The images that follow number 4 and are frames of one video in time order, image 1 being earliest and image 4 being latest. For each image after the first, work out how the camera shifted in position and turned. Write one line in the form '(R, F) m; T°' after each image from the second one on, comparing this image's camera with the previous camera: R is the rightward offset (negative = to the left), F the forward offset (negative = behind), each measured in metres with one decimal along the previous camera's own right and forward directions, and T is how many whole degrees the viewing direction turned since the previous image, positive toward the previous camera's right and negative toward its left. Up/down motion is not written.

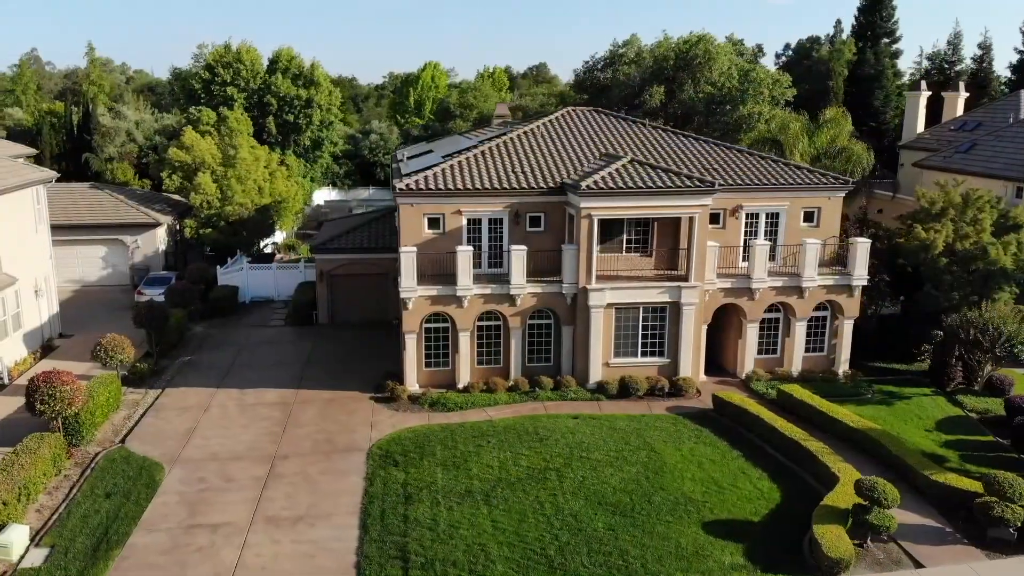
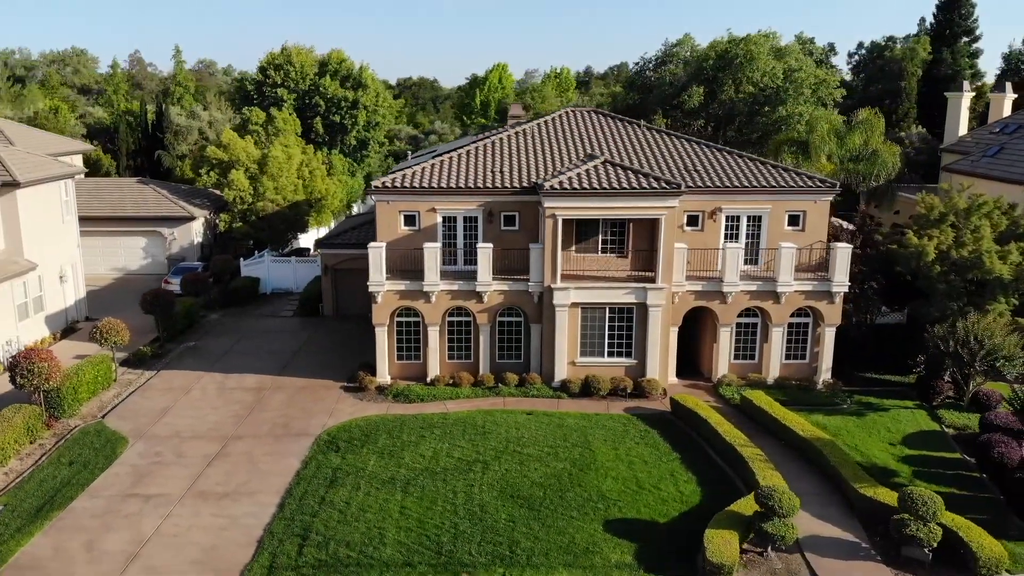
(+3.9, -0.3) m; -7°
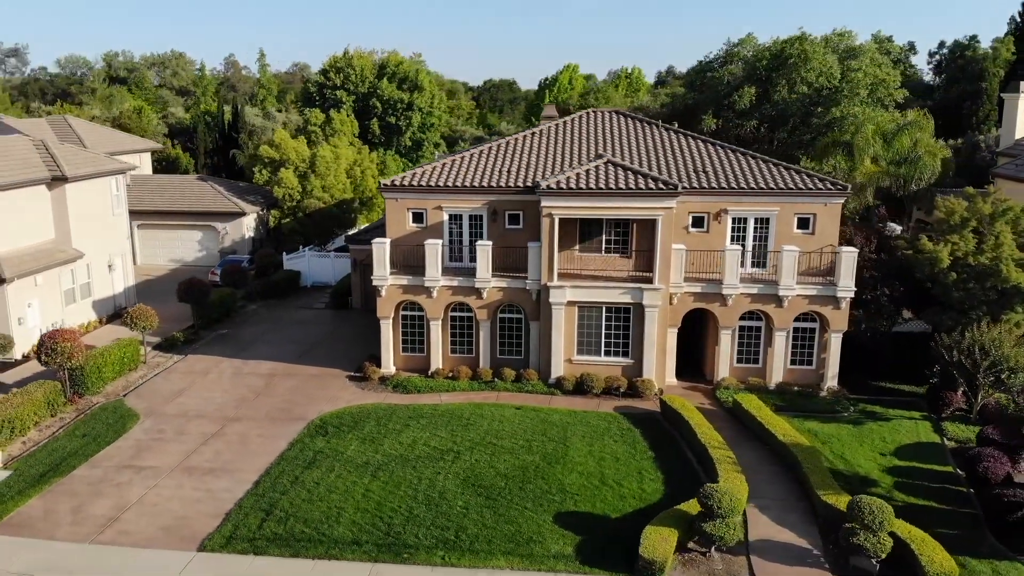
(+2.9, -0.4) m; -6°
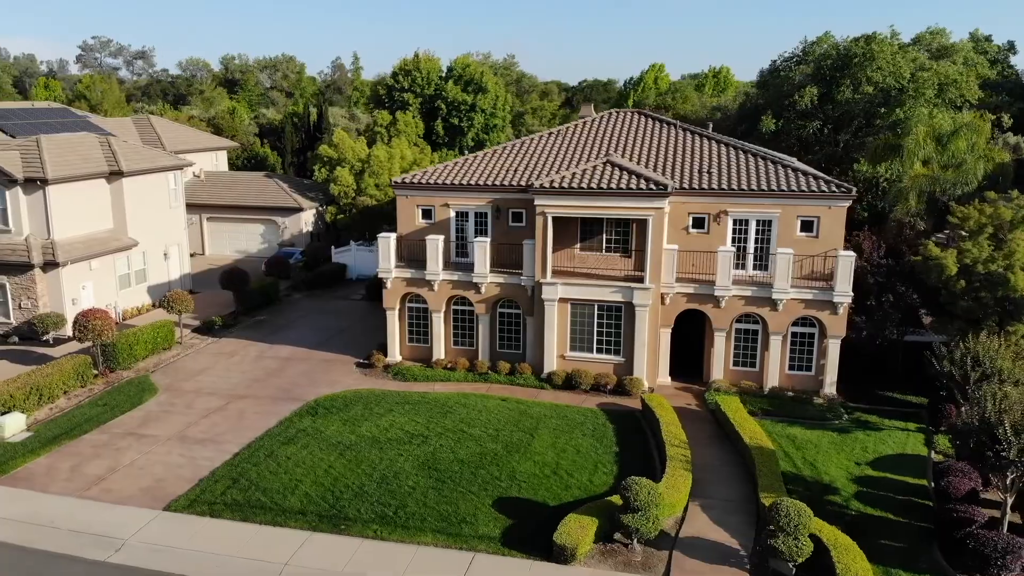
(+3.6, -0.5) m; -8°
